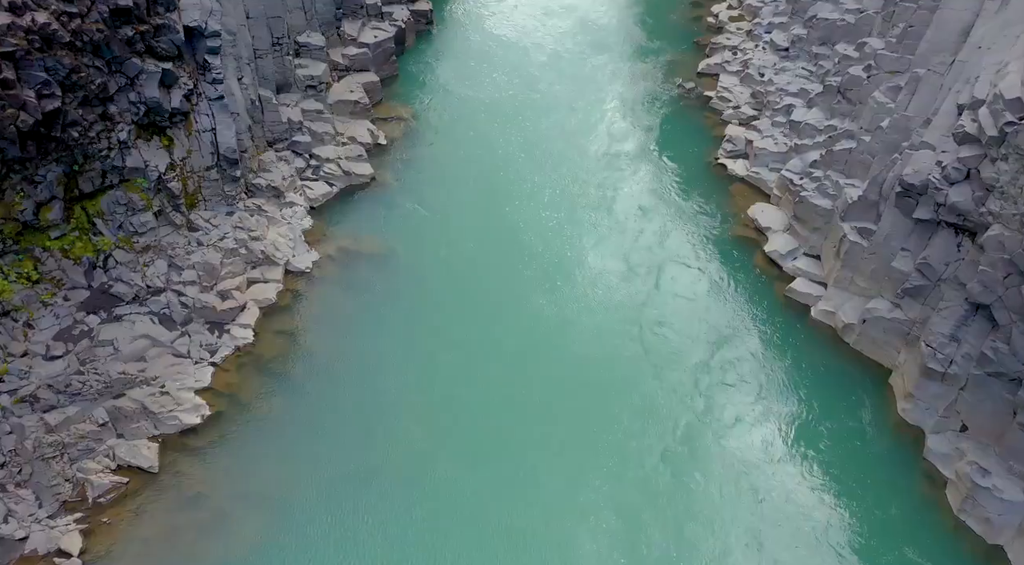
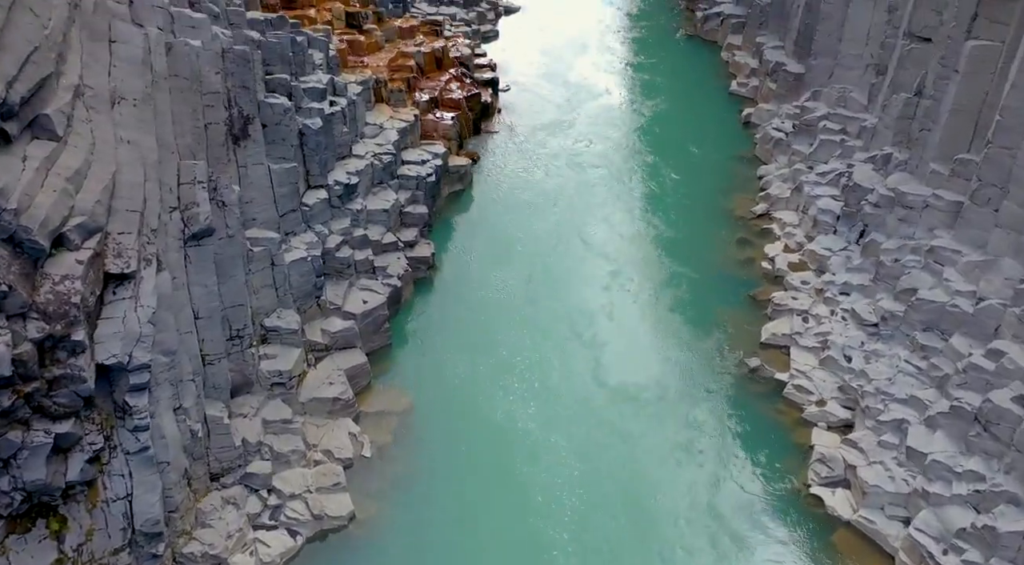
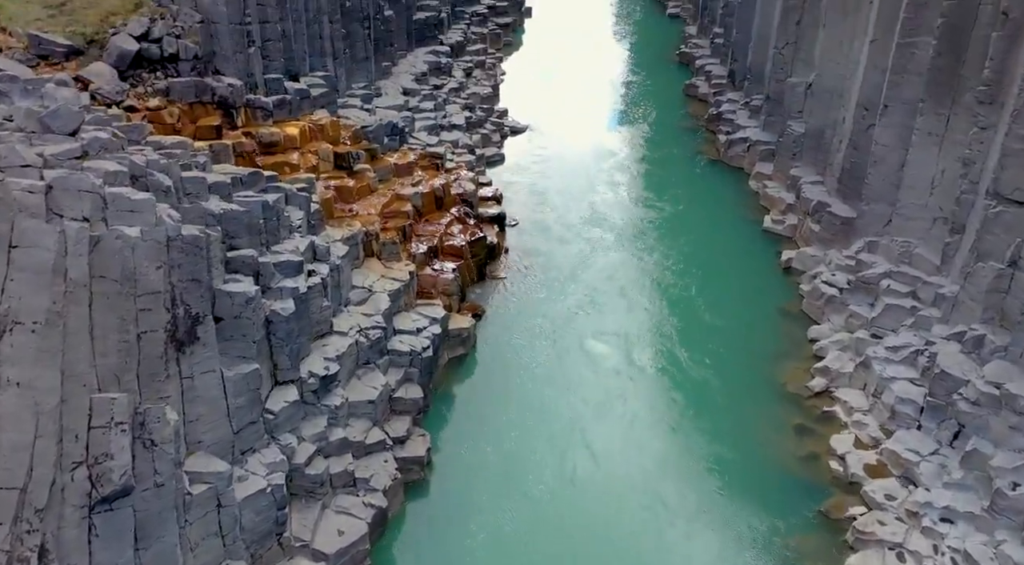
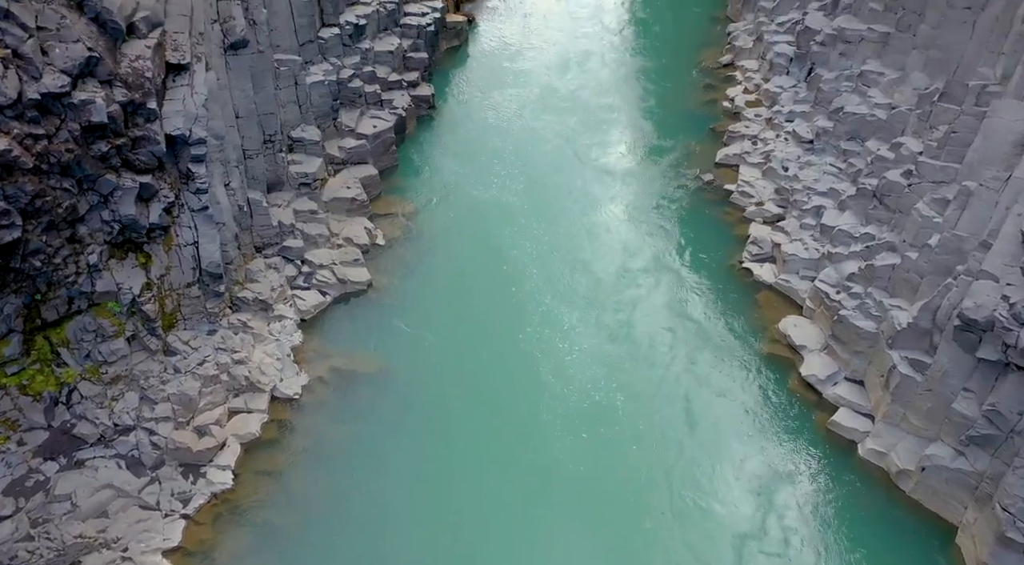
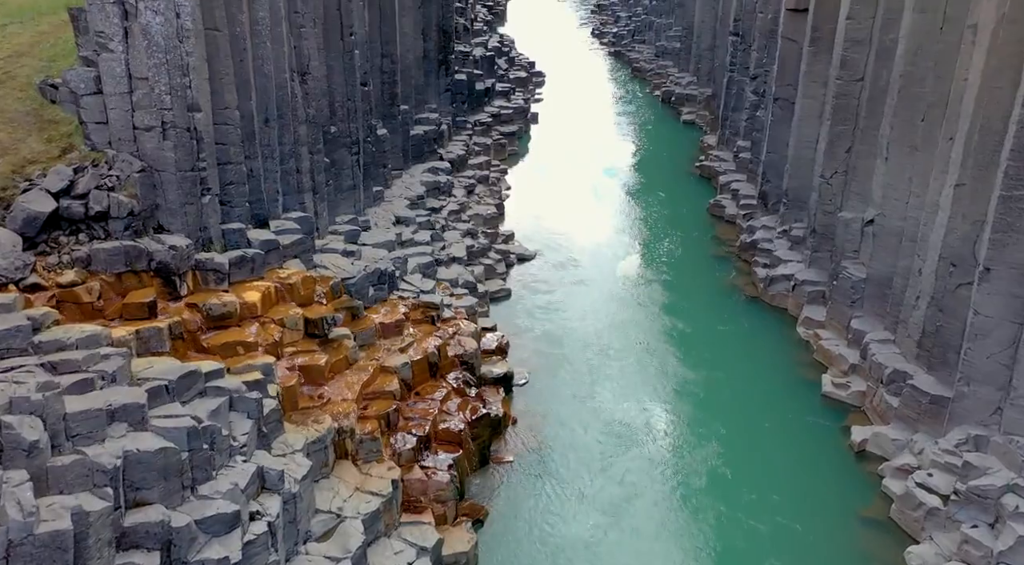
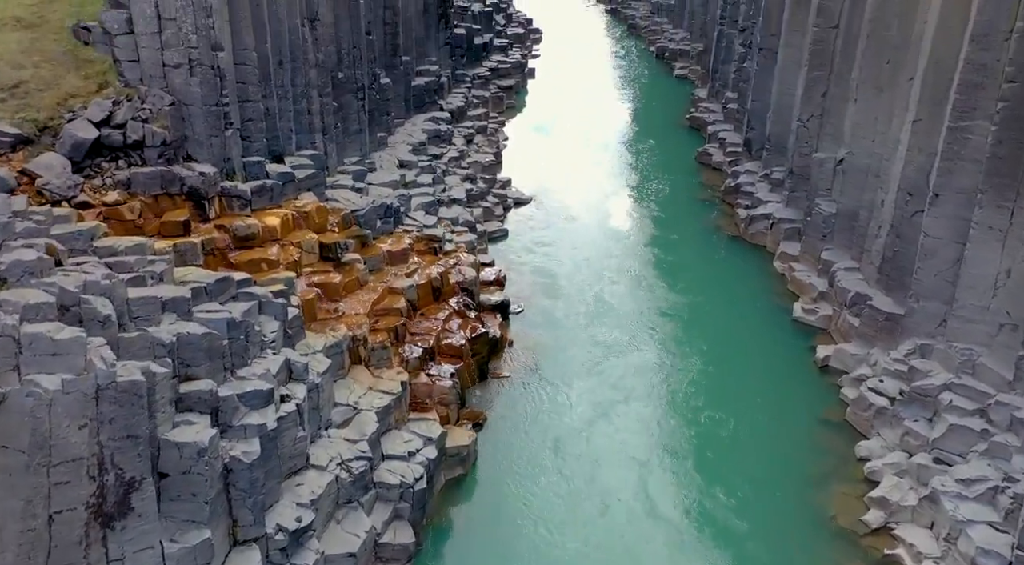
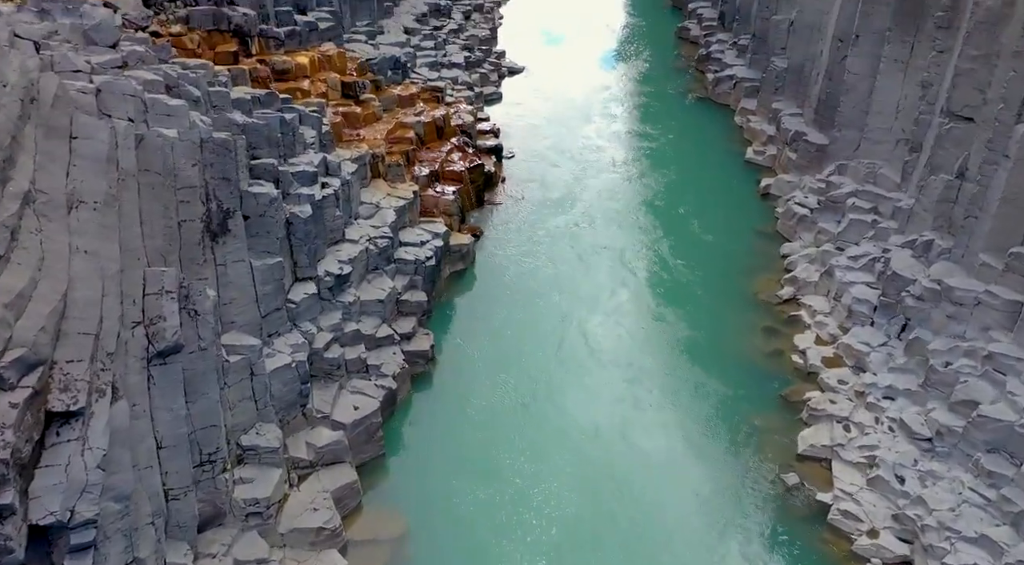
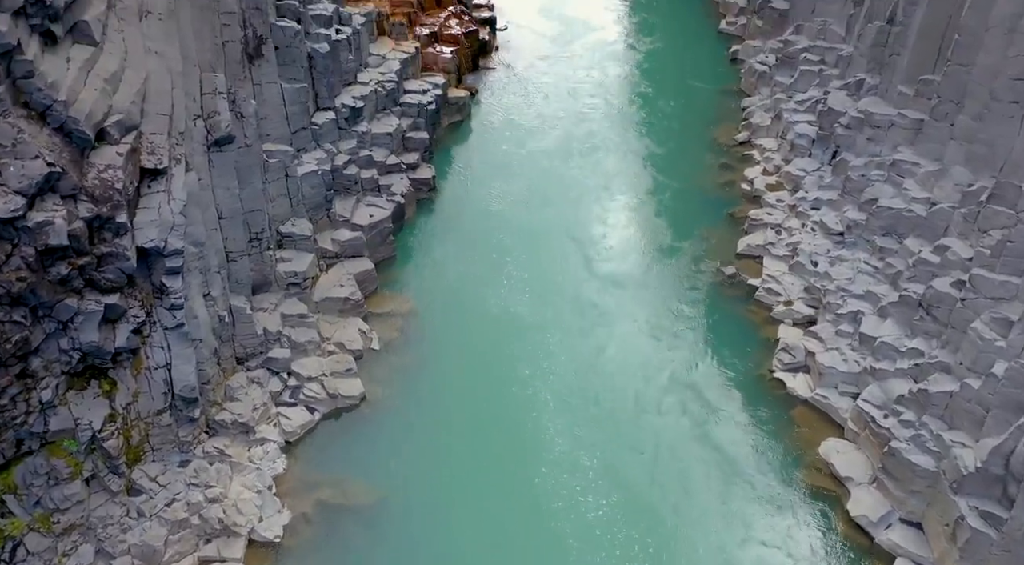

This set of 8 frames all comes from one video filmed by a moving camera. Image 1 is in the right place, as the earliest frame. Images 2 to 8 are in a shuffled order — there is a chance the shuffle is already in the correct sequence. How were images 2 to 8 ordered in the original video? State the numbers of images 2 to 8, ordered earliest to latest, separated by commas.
4, 8, 2, 7, 3, 6, 5
